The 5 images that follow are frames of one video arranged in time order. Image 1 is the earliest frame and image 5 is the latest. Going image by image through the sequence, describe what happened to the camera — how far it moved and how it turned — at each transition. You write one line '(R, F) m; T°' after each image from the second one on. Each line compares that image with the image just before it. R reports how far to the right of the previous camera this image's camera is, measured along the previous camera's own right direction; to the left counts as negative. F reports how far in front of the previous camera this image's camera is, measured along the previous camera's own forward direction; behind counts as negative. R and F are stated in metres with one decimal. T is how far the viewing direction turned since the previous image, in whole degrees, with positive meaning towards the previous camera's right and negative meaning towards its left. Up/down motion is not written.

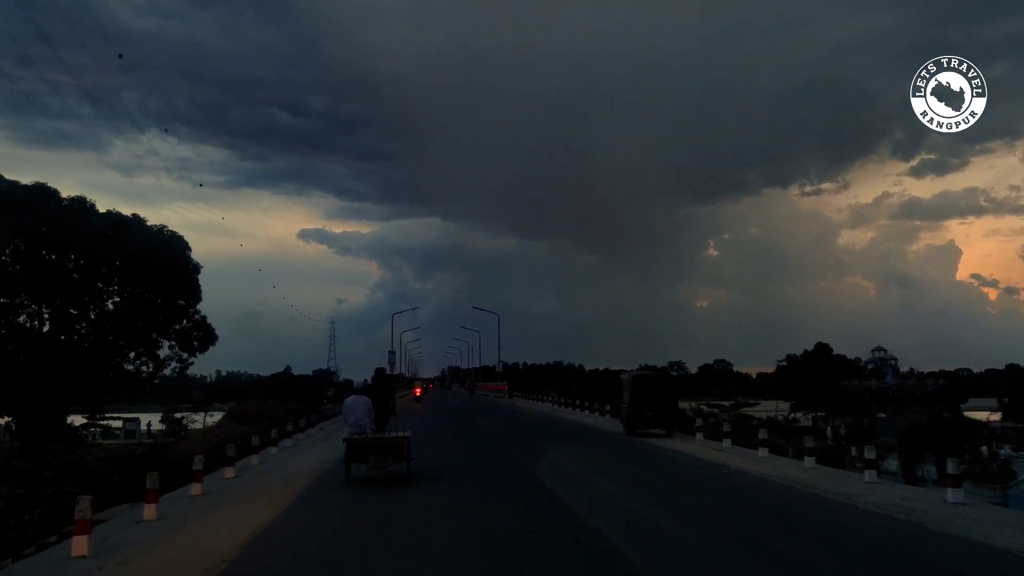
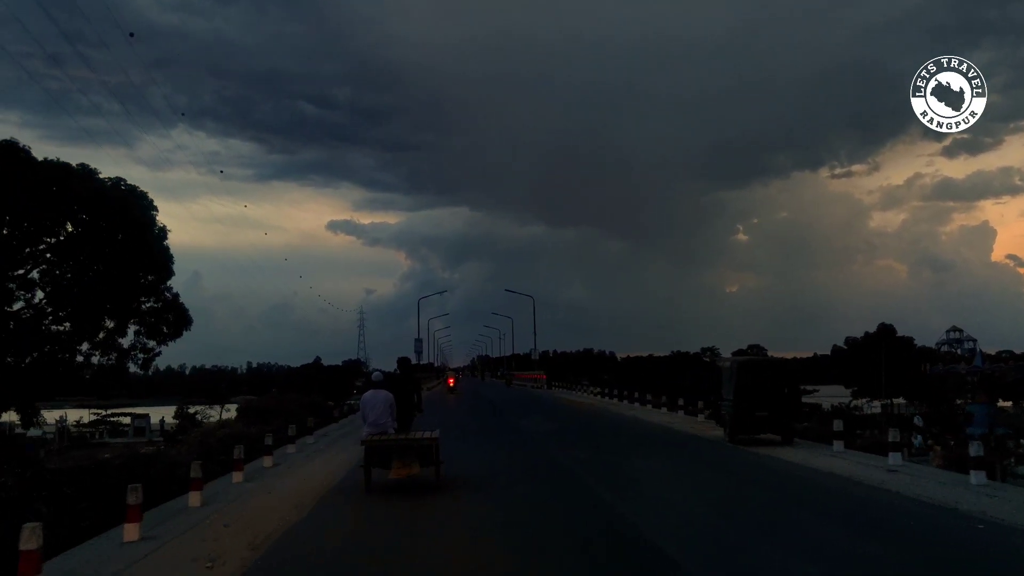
(-0.2, +2.2) m; -2°
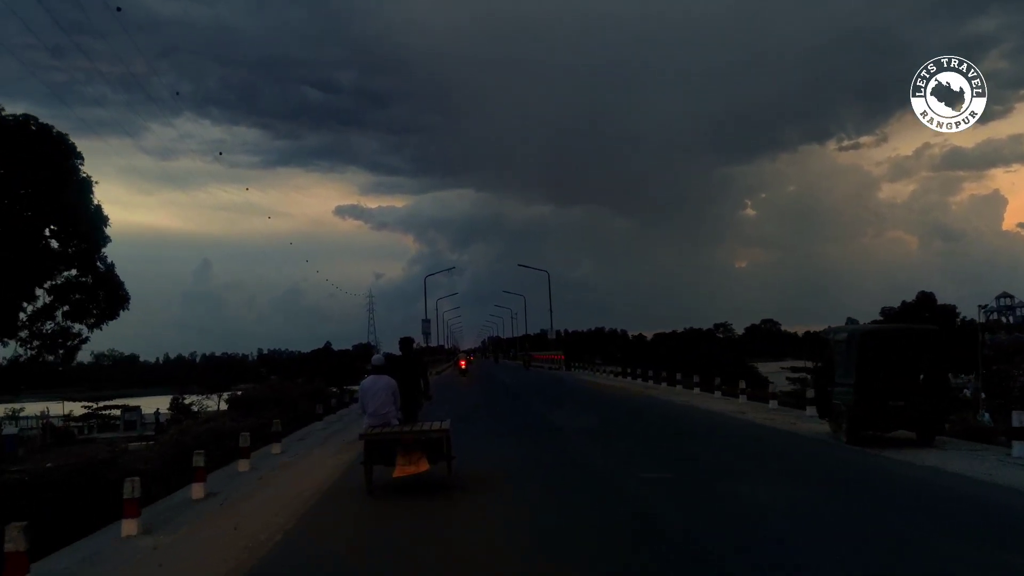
(-0.1, +1.7) m; -1°
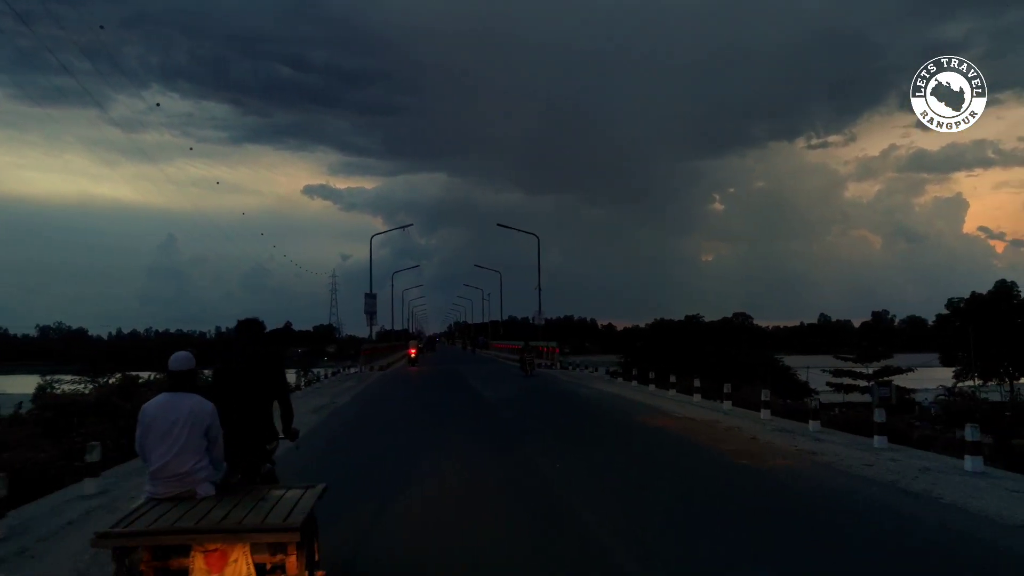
(-0.2, +5.7) m; +2°
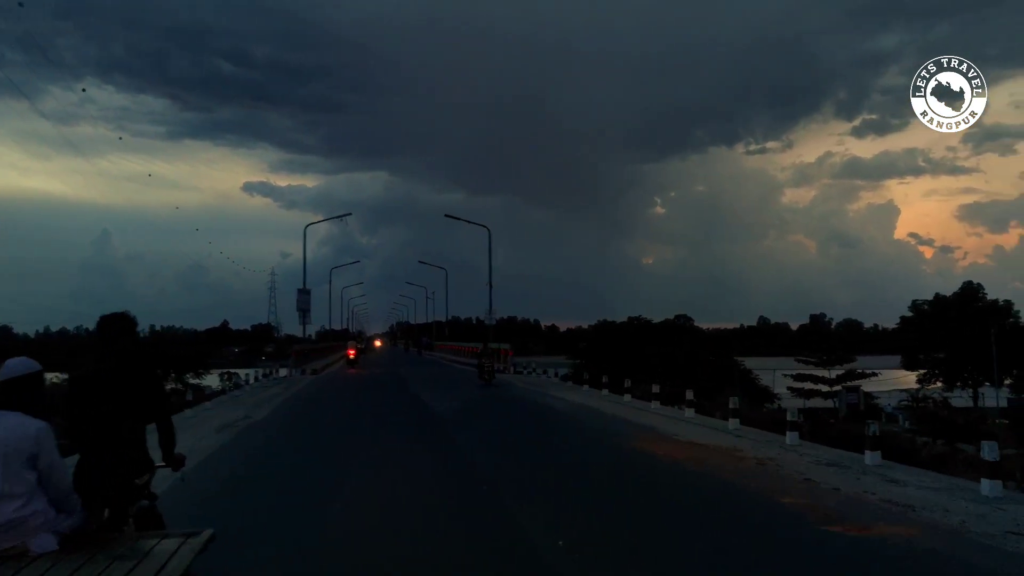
(-0.1, +1.4) m; +4°
